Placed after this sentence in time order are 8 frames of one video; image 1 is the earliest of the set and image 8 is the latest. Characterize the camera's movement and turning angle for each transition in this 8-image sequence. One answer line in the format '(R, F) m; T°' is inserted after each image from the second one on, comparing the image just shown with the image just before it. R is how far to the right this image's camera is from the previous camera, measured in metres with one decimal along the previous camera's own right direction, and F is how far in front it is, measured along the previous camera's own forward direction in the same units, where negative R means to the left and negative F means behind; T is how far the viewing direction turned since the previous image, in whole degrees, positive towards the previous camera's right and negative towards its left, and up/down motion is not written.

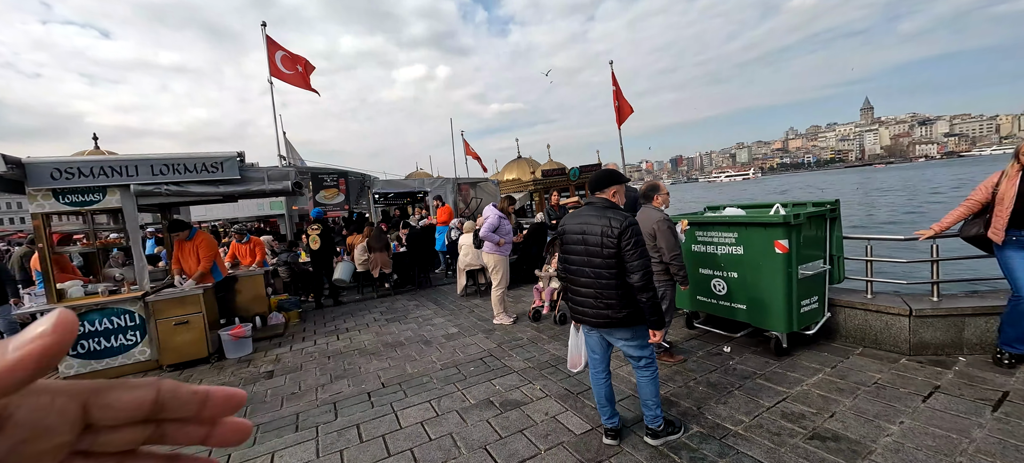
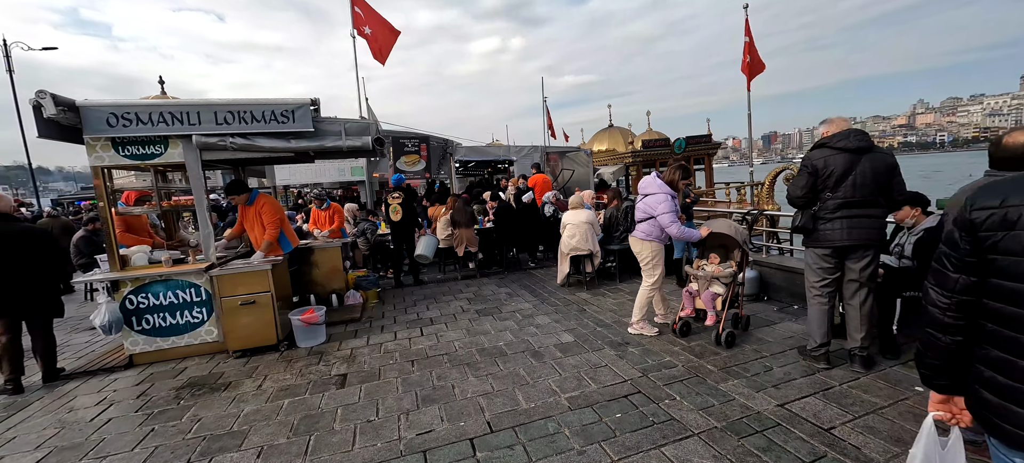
(-0.7, +1.3) m; -9°
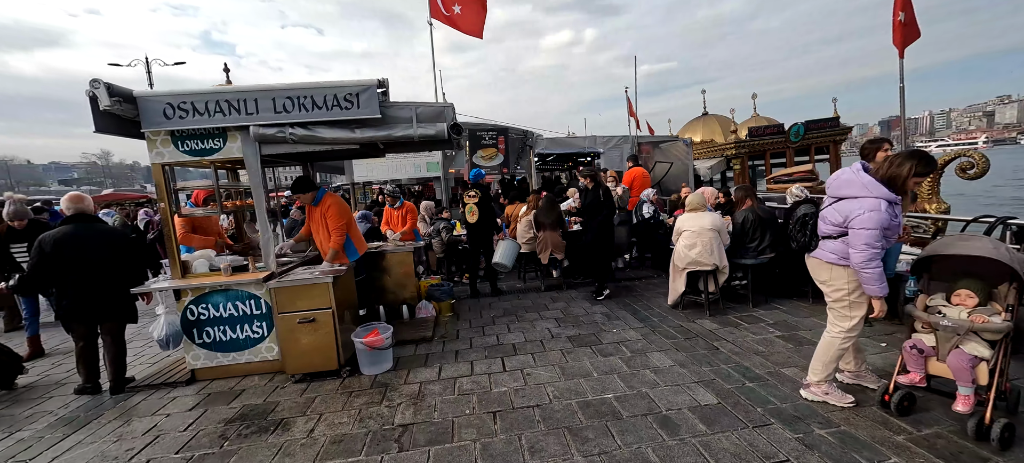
(-0.3, +1.0) m; -10°
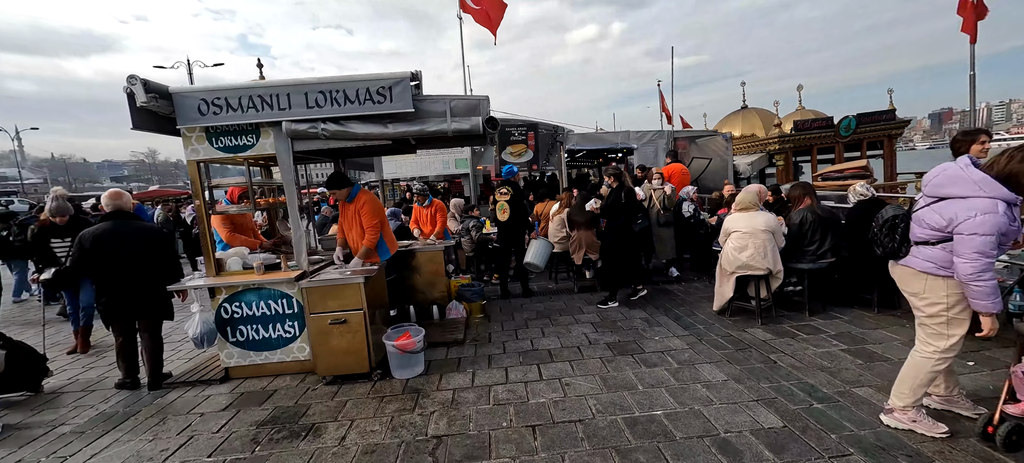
(-0.1, +0.2) m; -3°
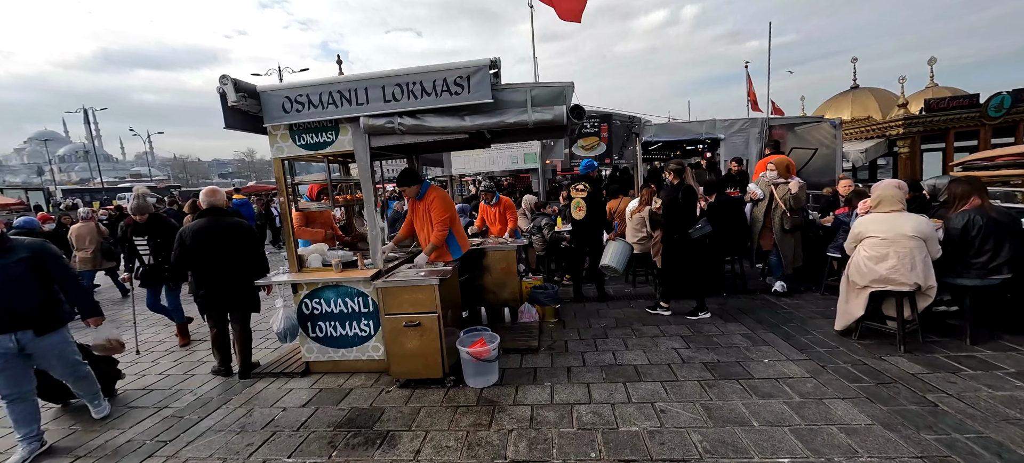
(-0.2, +0.3) m; -9°
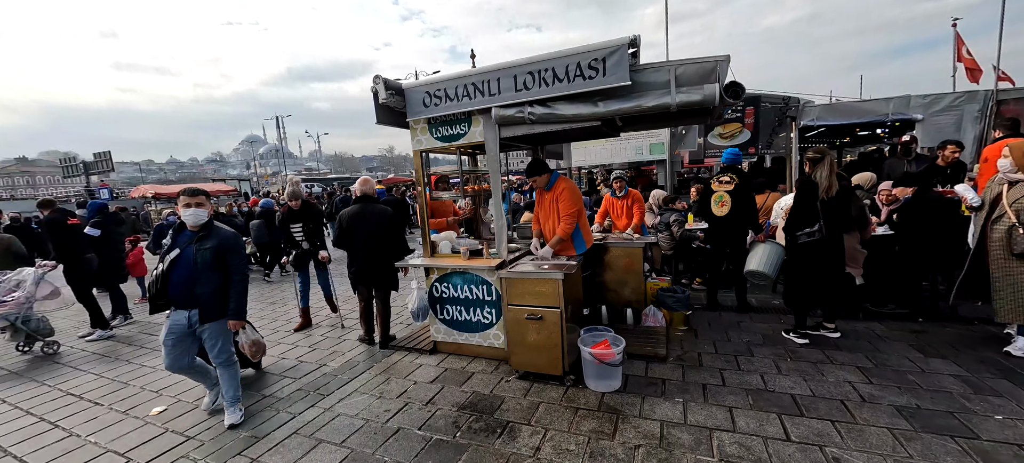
(-0.1, +0.1) m; -16°
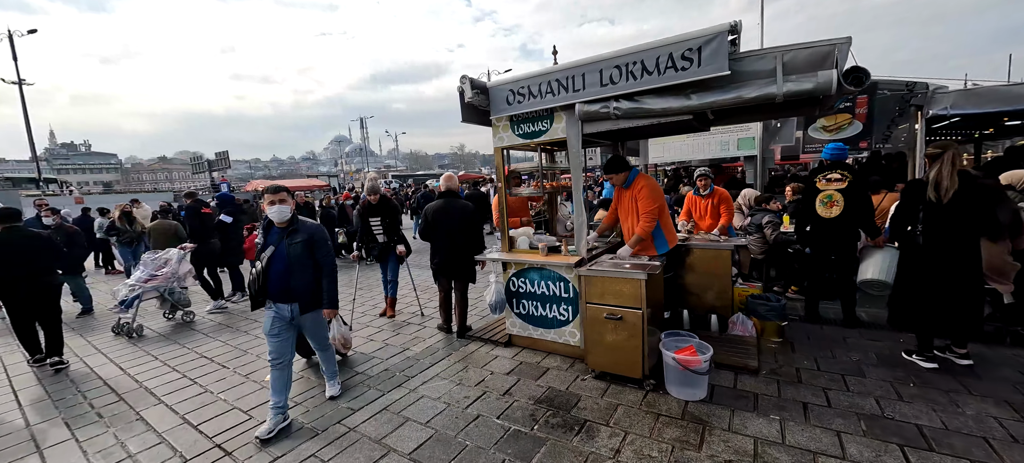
(-0.1, 0.0) m; -10°
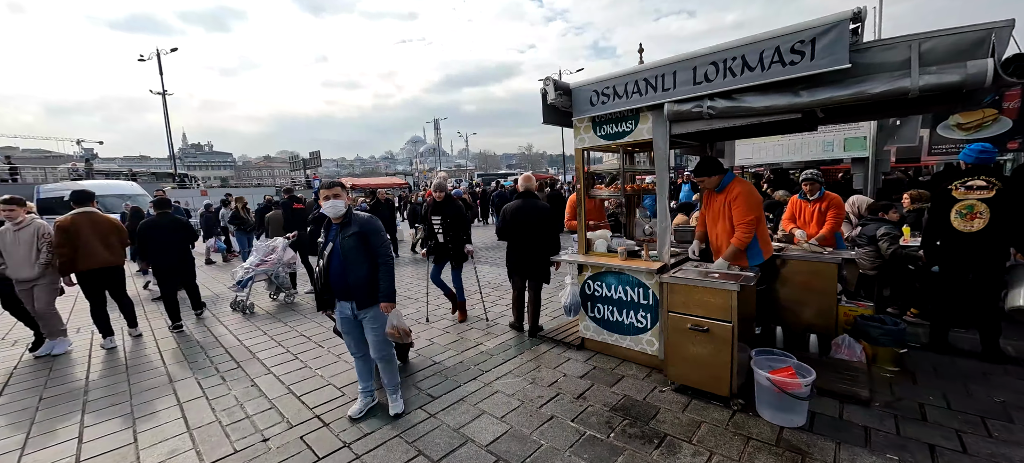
(-0.1, 0.0) m; -10°
